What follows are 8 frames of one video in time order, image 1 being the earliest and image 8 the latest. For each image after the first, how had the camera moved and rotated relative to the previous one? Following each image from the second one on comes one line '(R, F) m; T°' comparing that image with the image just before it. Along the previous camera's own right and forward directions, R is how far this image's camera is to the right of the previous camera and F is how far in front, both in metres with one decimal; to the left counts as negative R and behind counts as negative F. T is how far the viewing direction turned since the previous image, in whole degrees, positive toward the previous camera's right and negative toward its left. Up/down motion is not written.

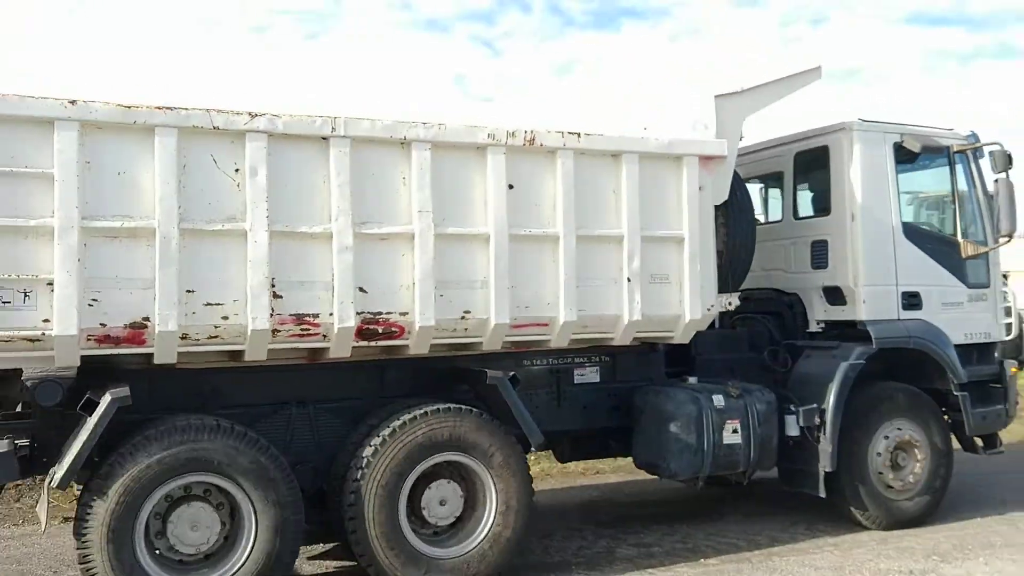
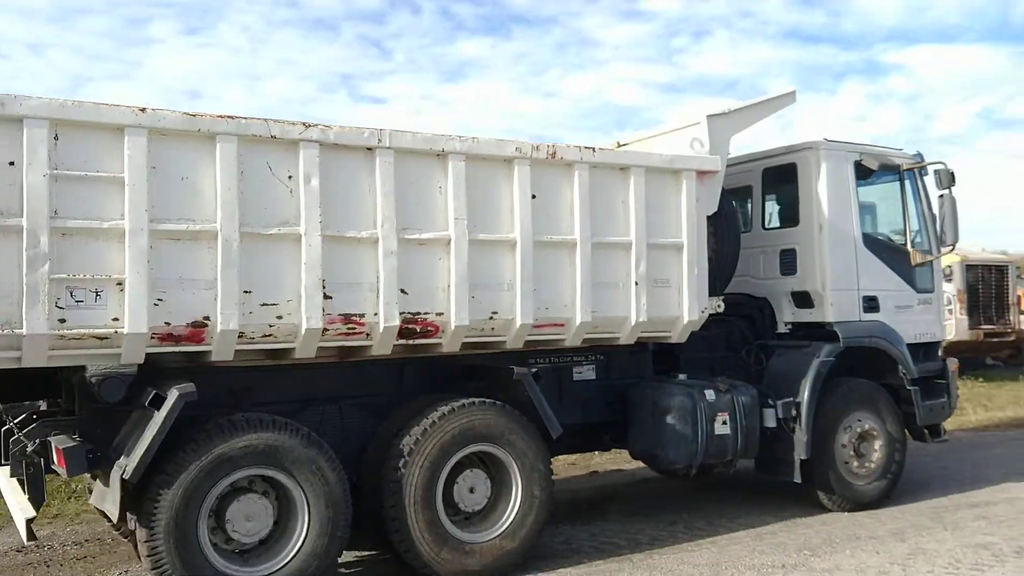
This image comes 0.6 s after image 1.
(-0.7, -0.3) m; +7°
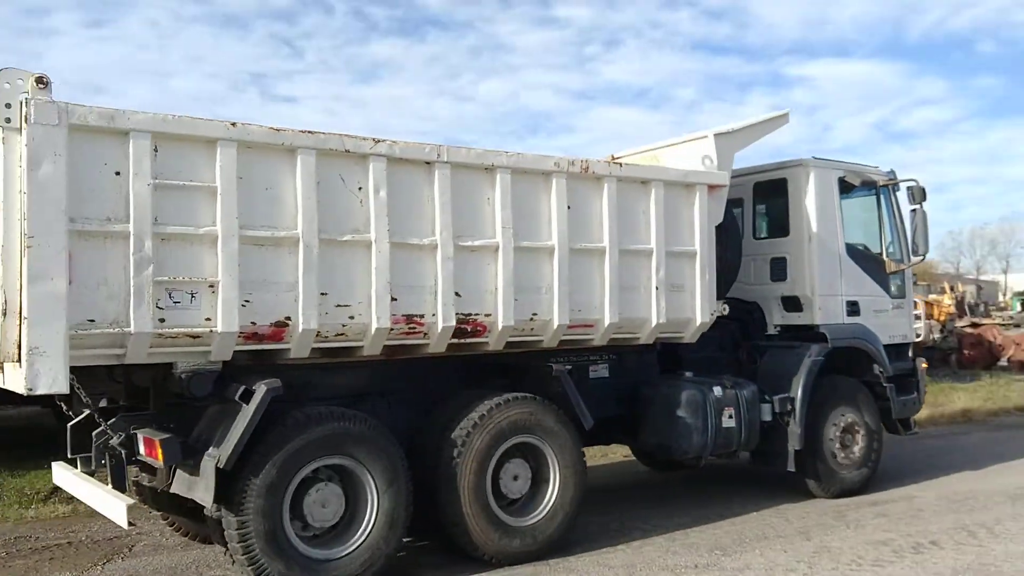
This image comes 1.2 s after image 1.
(-0.7, -0.4) m; +5°
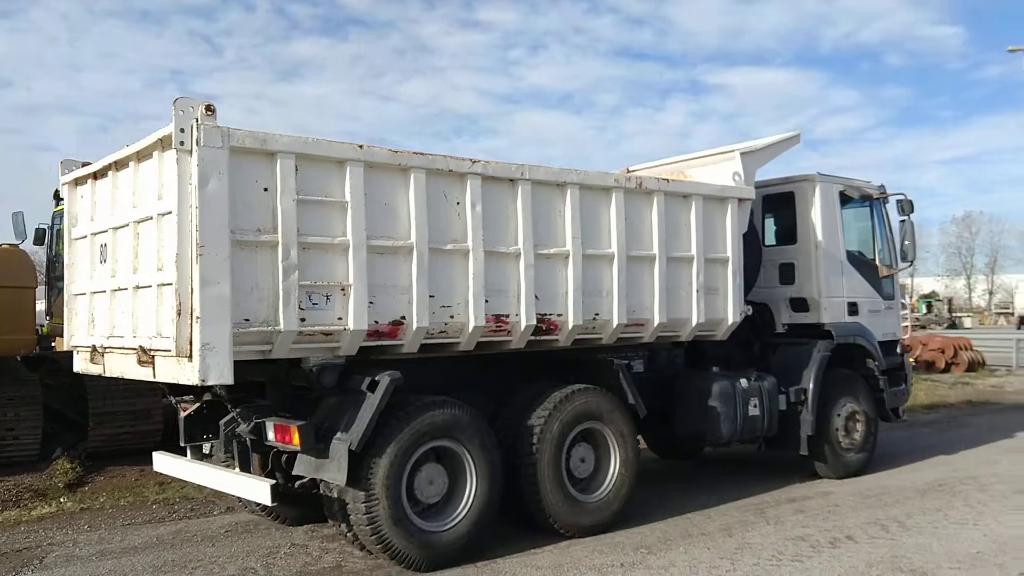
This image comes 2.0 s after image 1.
(-0.9, -0.6) m; +4°
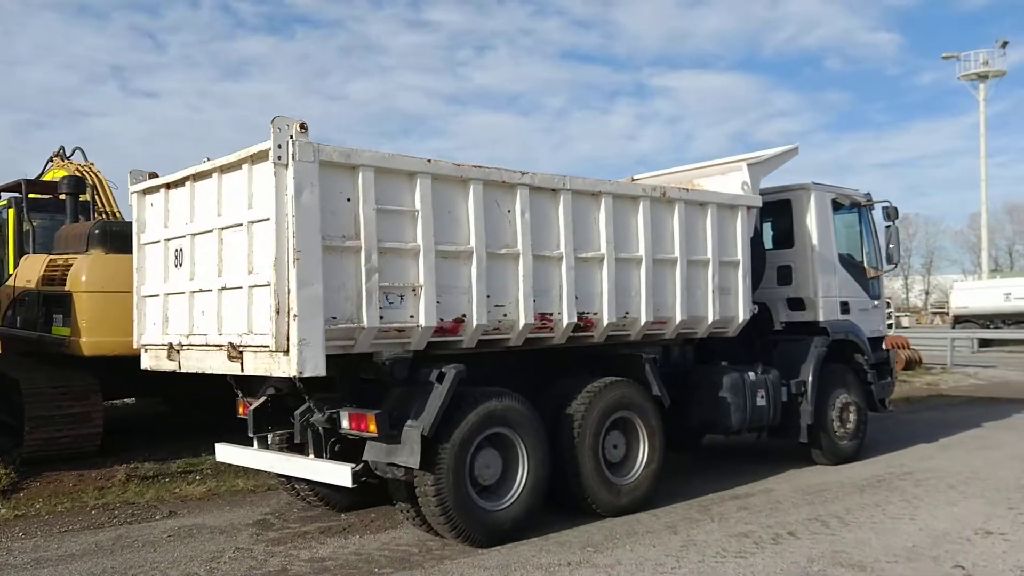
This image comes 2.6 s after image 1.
(-0.6, -0.5) m; +3°
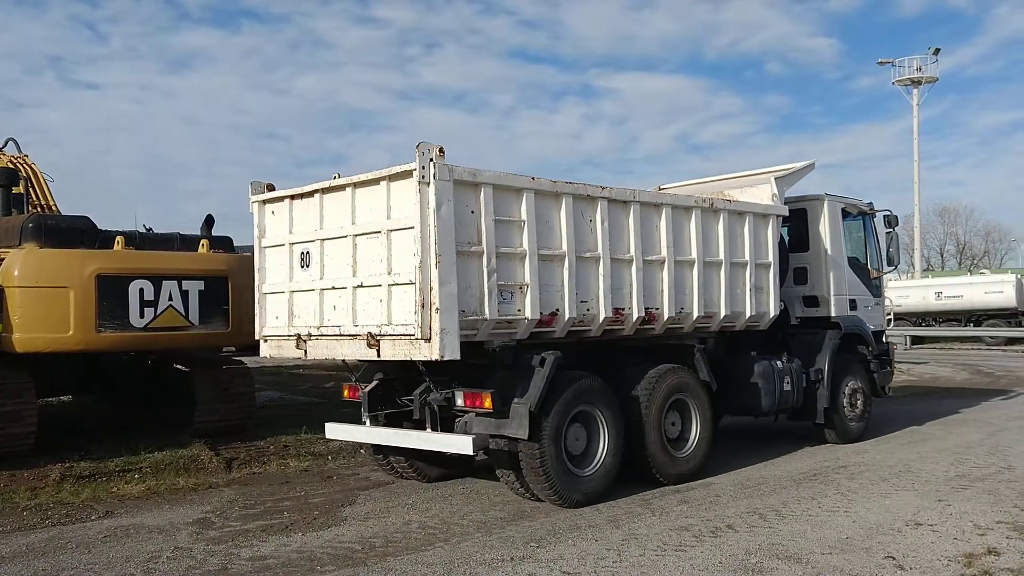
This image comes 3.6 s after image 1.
(-1.0, -1.0) m; +3°
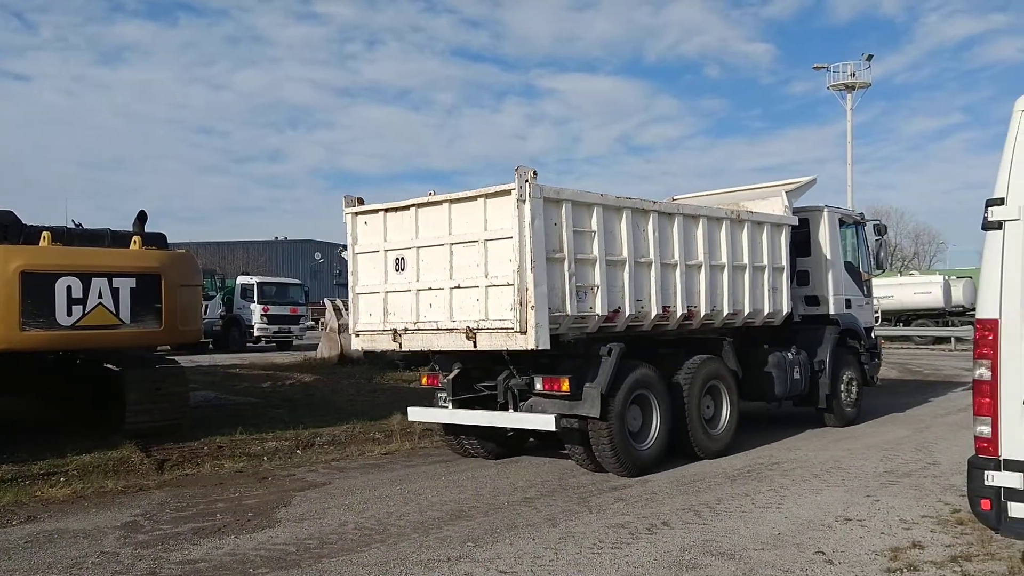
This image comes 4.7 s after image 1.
(-1.1, -1.0) m; +3°
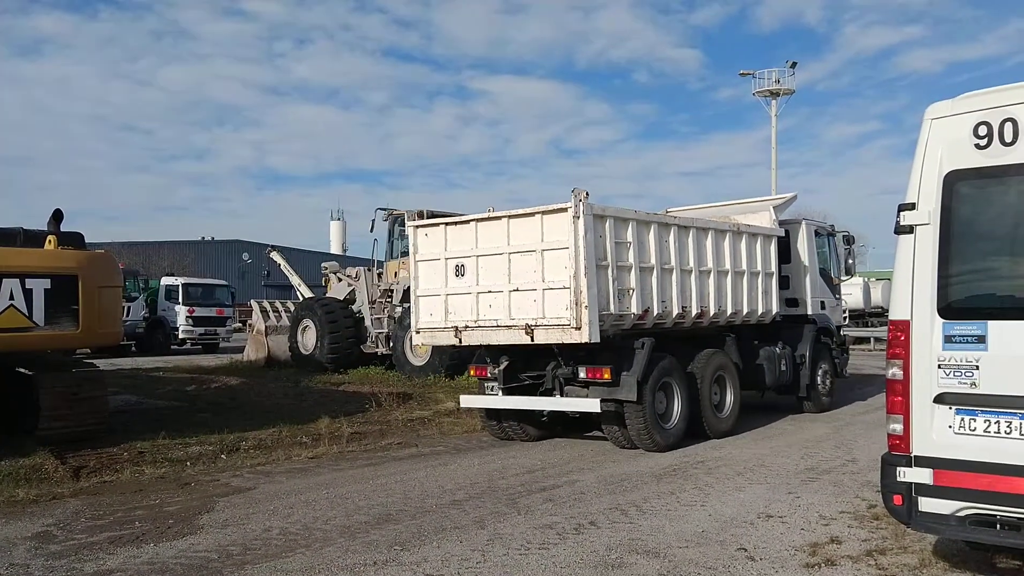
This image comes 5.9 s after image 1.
(-1.1, -1.3) m; +4°
